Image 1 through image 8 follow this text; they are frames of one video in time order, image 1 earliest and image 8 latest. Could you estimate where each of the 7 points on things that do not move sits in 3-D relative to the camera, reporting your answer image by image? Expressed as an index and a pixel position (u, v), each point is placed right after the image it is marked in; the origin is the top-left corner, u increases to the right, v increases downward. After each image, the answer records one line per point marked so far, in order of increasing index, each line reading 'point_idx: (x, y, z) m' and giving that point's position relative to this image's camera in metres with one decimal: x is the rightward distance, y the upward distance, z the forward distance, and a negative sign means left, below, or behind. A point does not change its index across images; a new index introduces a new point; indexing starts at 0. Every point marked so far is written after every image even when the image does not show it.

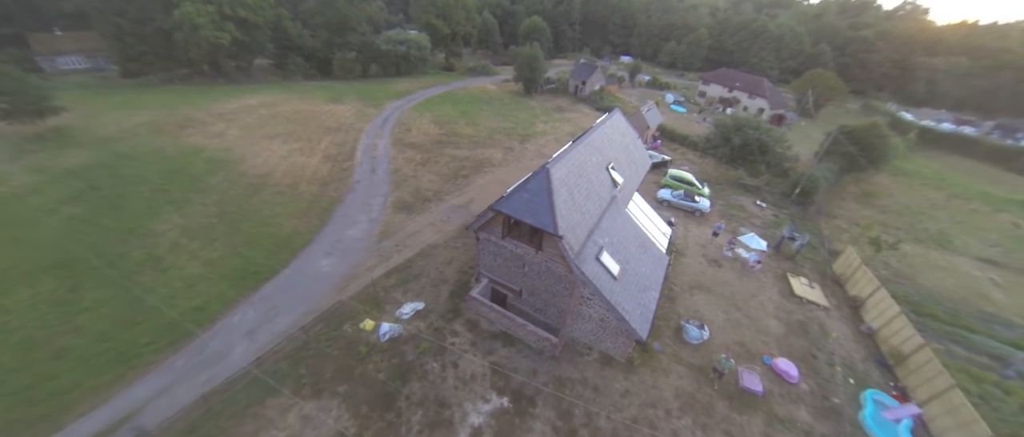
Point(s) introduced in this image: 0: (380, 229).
0: (-7.7, -0.6, +19.2) m
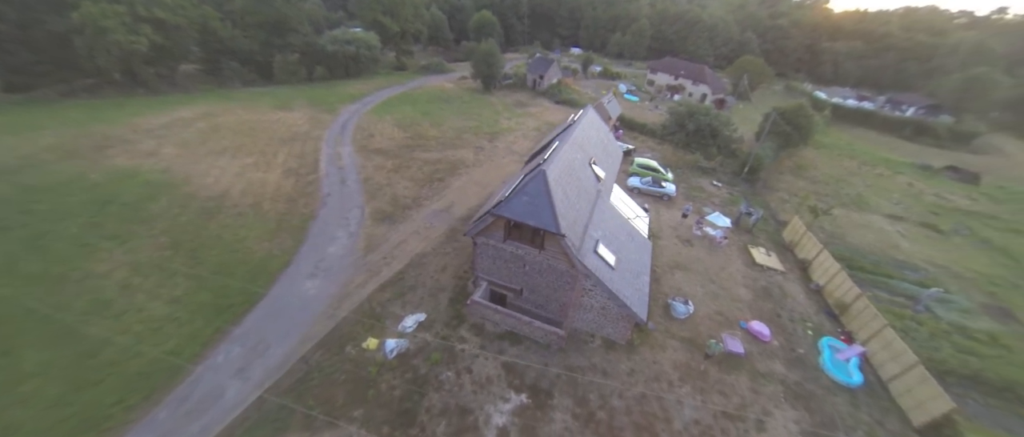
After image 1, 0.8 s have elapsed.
0: (-8.4, -1.3, +18.6) m
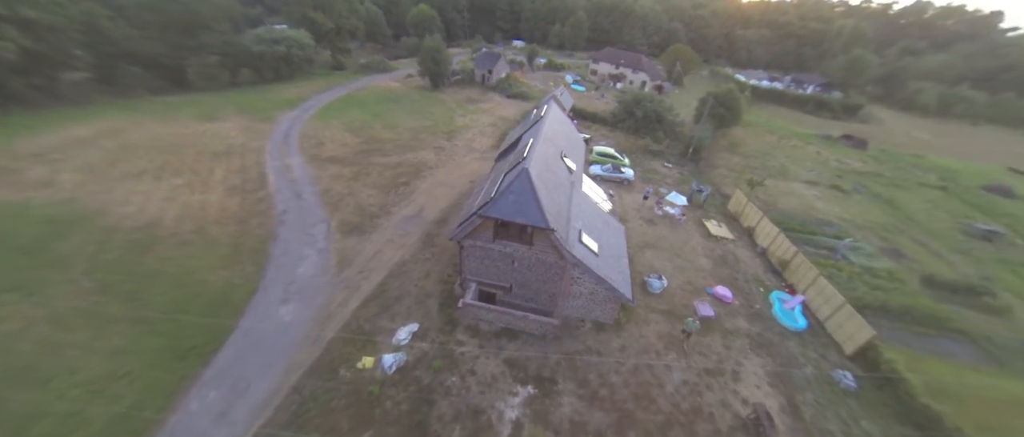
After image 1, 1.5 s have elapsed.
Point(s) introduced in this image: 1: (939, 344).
0: (-9.4, -2.1, +17.6) m
1: (+21.5, -6.3, +16.7) m
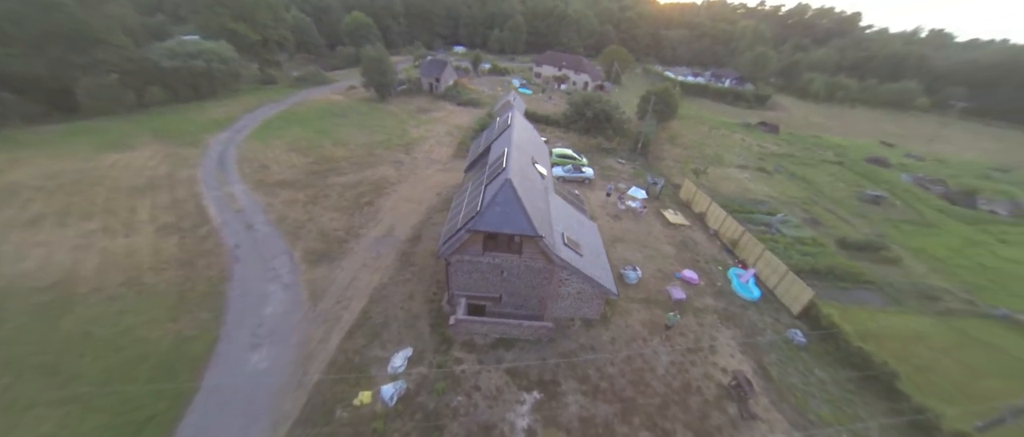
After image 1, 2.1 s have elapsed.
0: (-10.2, -3.6, +16.4) m
1: (+20.8, -4.6, +19.9) m
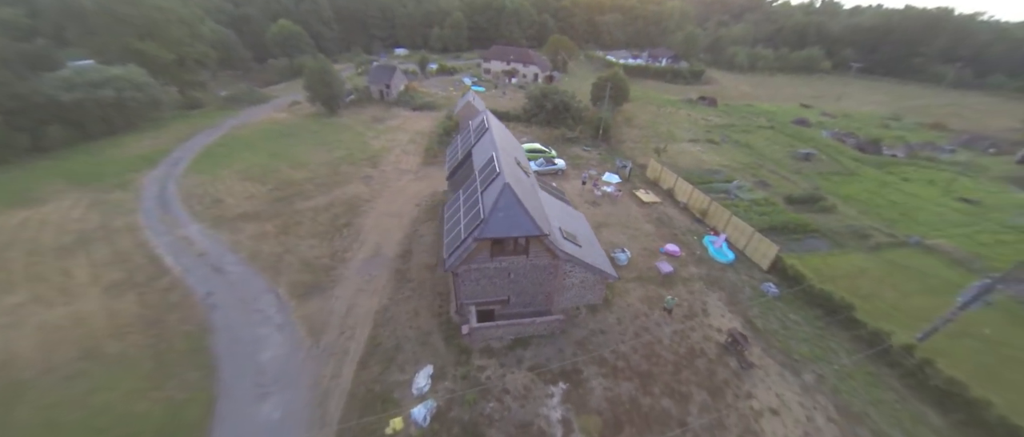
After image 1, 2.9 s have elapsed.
0: (-9.8, -5.1, +15.5) m
1: (+20.4, -1.7, +22.6) m
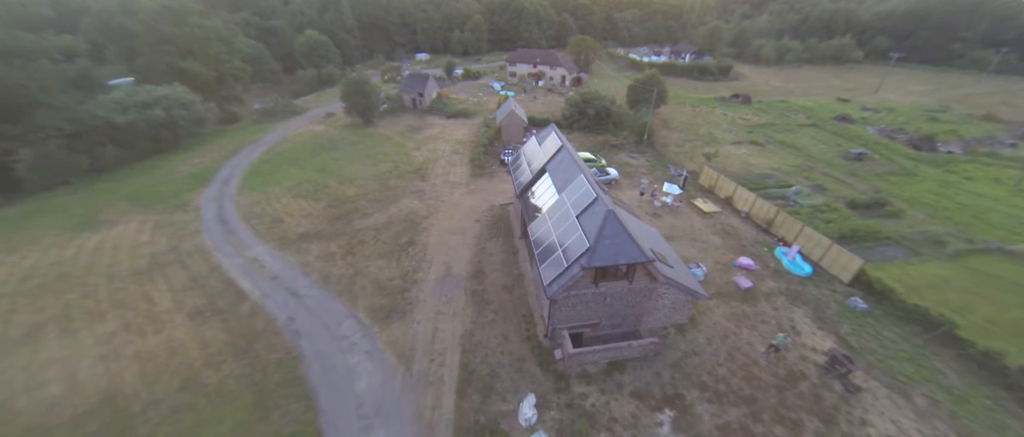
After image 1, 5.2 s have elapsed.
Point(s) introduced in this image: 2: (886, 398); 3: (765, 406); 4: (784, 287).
0: (-5.6, -6.3, +15.5) m
1: (+24.7, -2.2, +21.9) m
2: (+15.6, -7.5, +13.7) m
3: (+10.2, -7.7, +13.3) m
4: (+15.5, -3.9, +18.8) m
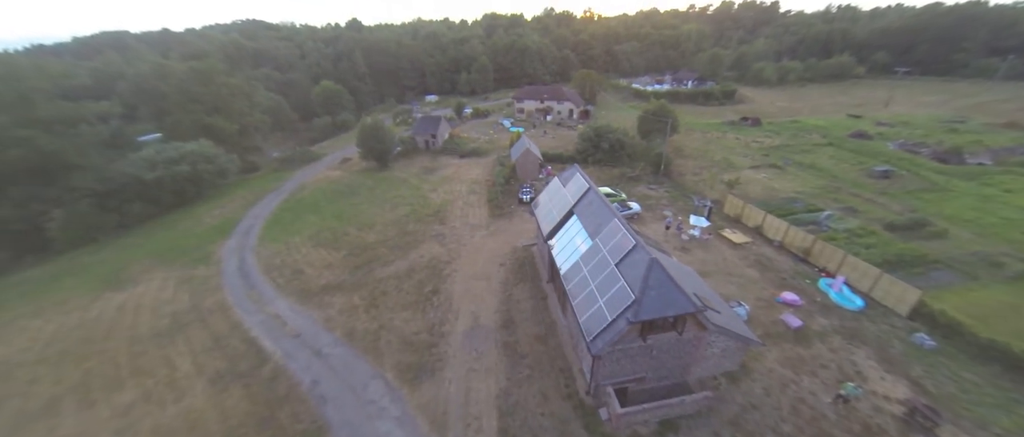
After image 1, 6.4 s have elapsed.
0: (-3.8, -8.8, +14.4) m
1: (+26.4, -3.6, +20.5) m
2: (+17.4, -8.7, +12.1) m
3: (+12.0, -9.1, +11.8) m
4: (+17.2, -5.6, +17.4) m
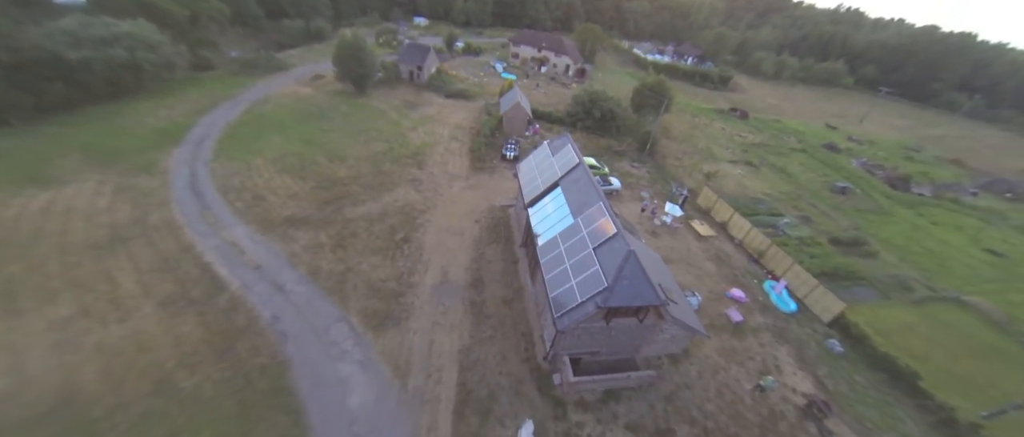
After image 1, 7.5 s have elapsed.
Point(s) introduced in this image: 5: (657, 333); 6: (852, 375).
0: (-5.7, -6.7, +14.9) m
1: (+24.4, -5.1, +23.2) m
2: (+15.4, -10.1, +14.8) m
3: (+10.1, -9.8, +14.0) m
4: (+15.3, -6.2, +19.5) m
5: (+6.6, -5.3, +14.9) m
6: (+18.1, -8.3, +17.5) m
